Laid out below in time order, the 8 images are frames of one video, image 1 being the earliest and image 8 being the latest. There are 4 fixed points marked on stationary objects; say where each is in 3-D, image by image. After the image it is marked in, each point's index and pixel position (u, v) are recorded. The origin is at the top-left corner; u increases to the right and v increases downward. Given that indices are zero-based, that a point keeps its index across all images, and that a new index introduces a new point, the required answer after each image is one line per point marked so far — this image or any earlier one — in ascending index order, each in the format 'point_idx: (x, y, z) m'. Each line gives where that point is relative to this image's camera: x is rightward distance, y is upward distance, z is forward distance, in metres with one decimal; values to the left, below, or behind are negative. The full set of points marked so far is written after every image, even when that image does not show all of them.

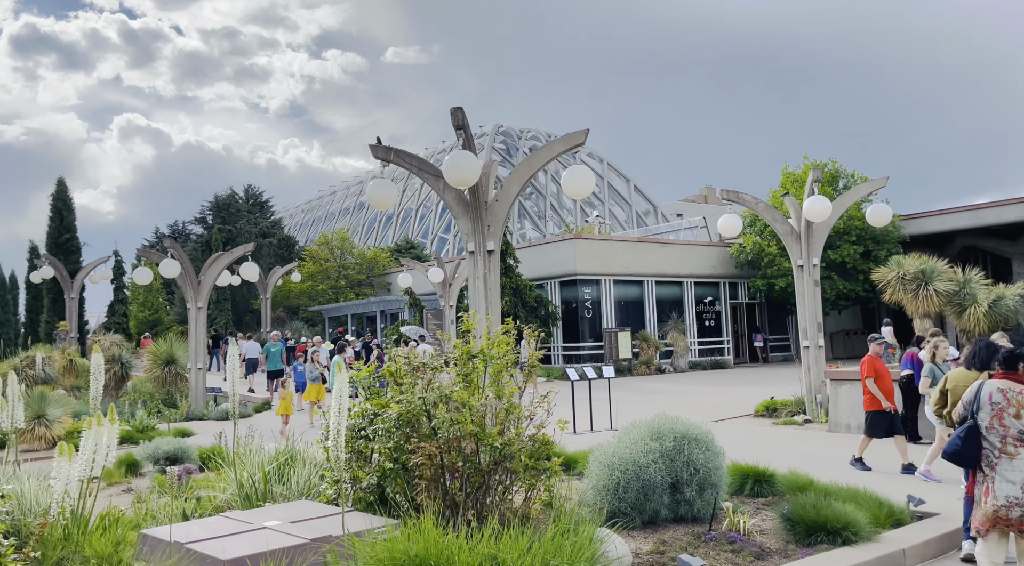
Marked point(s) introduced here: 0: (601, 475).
0: (+0.8, -1.7, +6.7) m
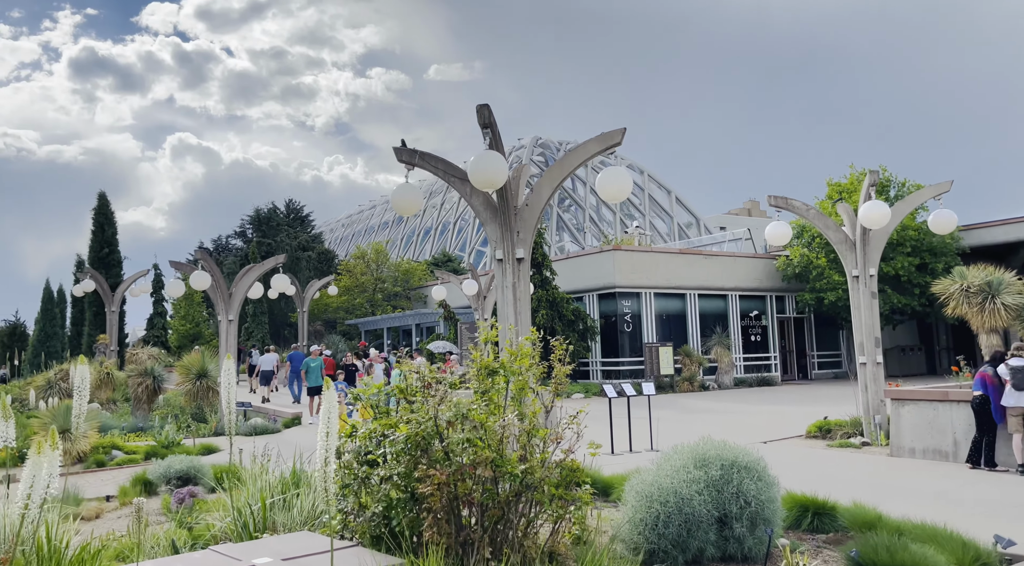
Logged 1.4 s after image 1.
0: (+1.0, -1.7, +6.0) m
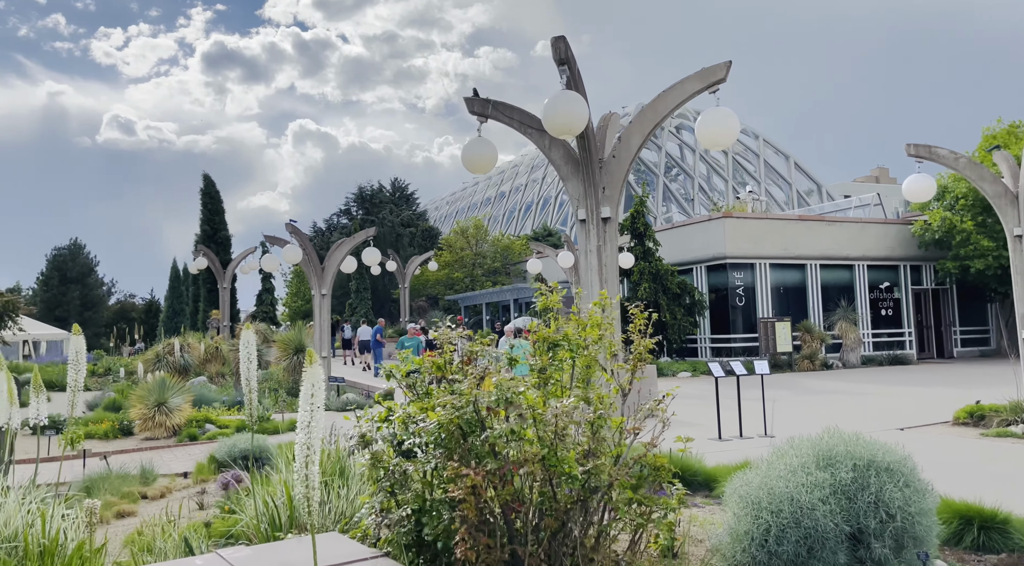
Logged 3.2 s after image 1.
0: (+1.4, -1.4, +4.7) m
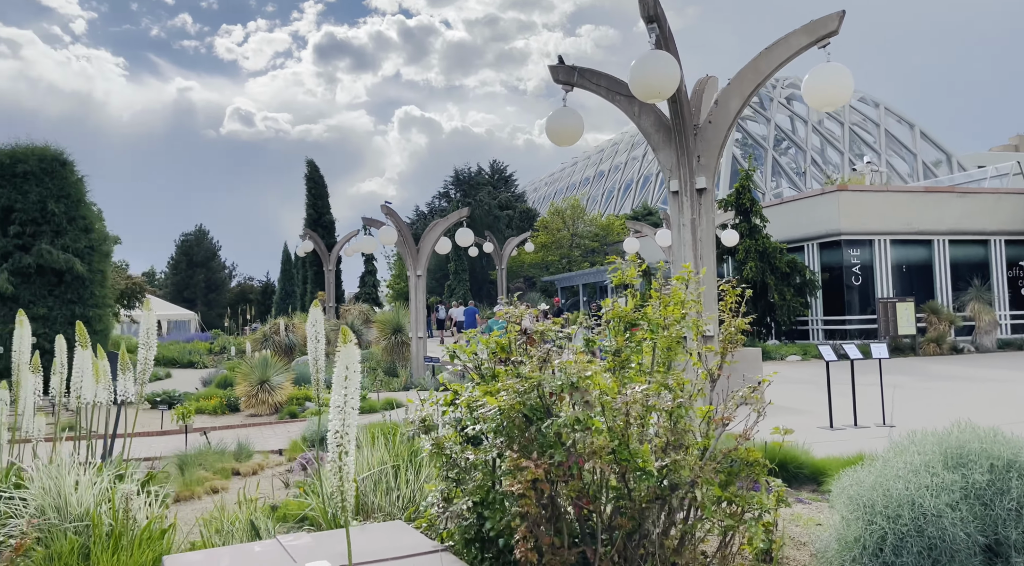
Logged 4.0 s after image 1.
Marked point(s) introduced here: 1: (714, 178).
0: (+1.8, -1.2, +4.1) m
1: (+2.1, +1.1, +8.1) m
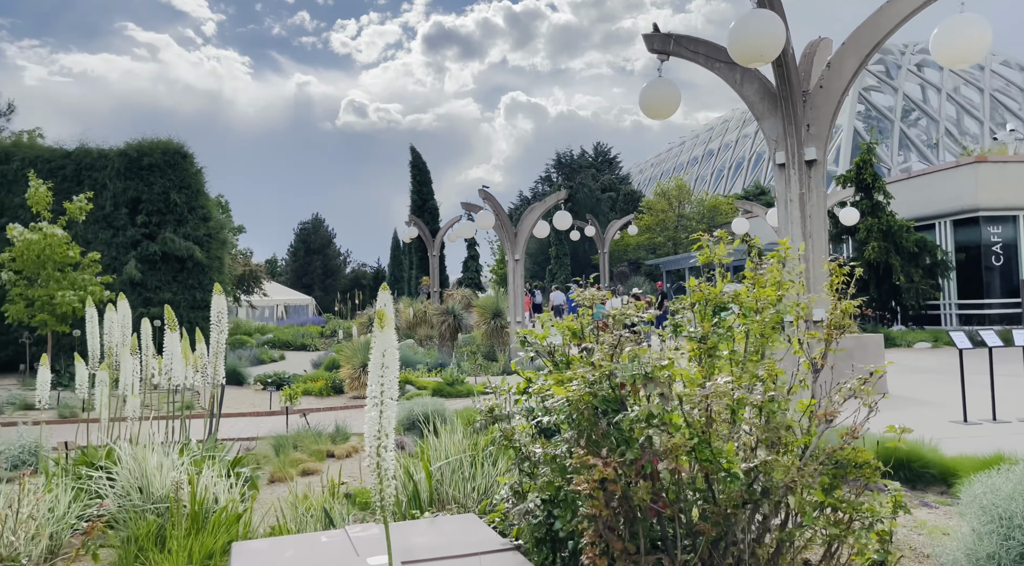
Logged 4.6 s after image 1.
0: (+2.1, -1.1, +3.5) m
1: (+3.0, +1.3, +7.4) m
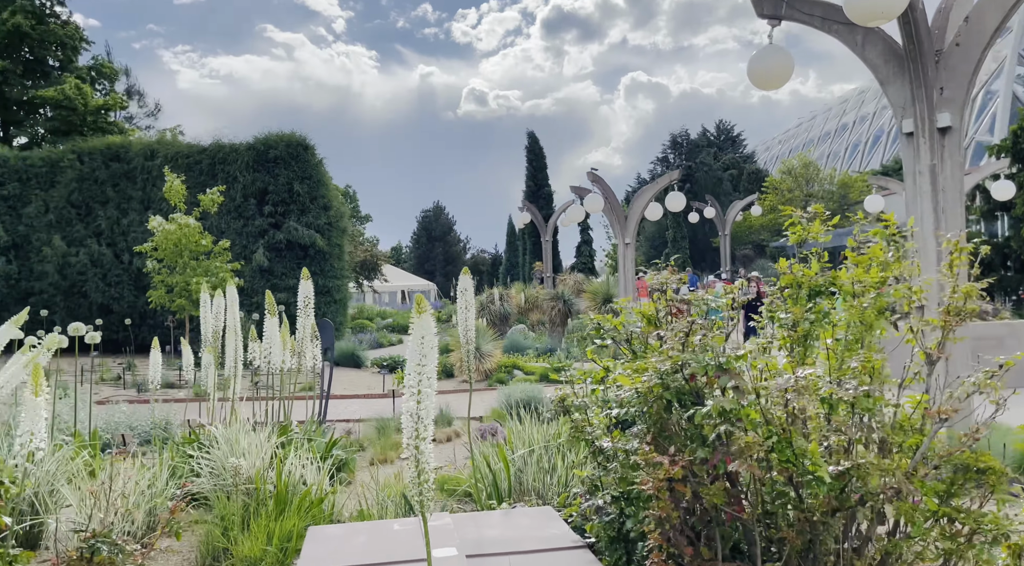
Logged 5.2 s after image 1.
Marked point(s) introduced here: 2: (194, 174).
0: (+2.4, -1.1, +3.0) m
1: (+3.8, +1.4, +6.7) m
2: (-7.0, +2.4, +17.3) m
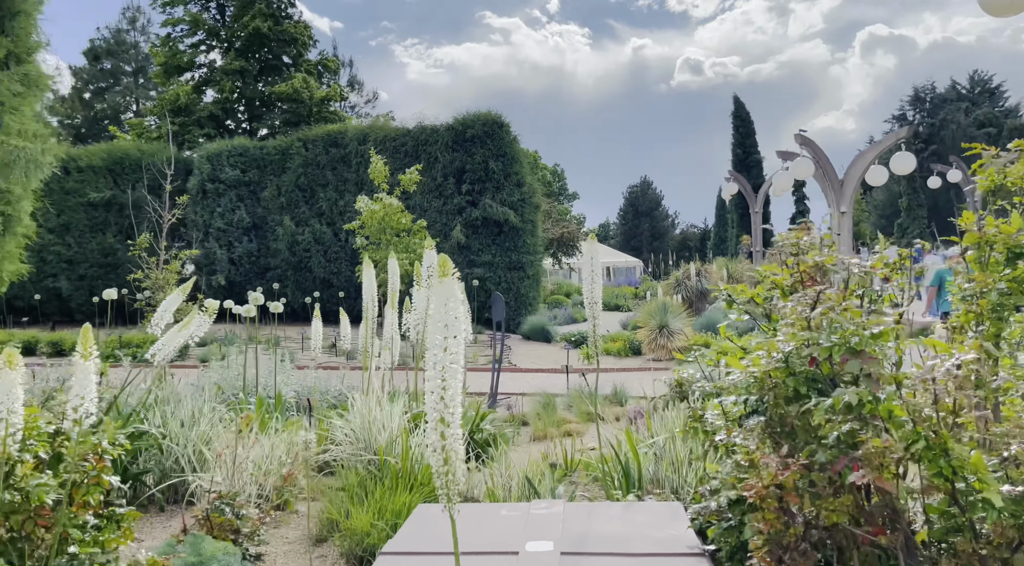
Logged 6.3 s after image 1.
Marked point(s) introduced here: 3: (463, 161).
0: (+2.6, -0.9, +1.9) m
1: (+4.9, +1.7, +5.0) m
2: (-2.6, +2.9, +18.1) m
3: (-1.1, +2.7, +17.2) m
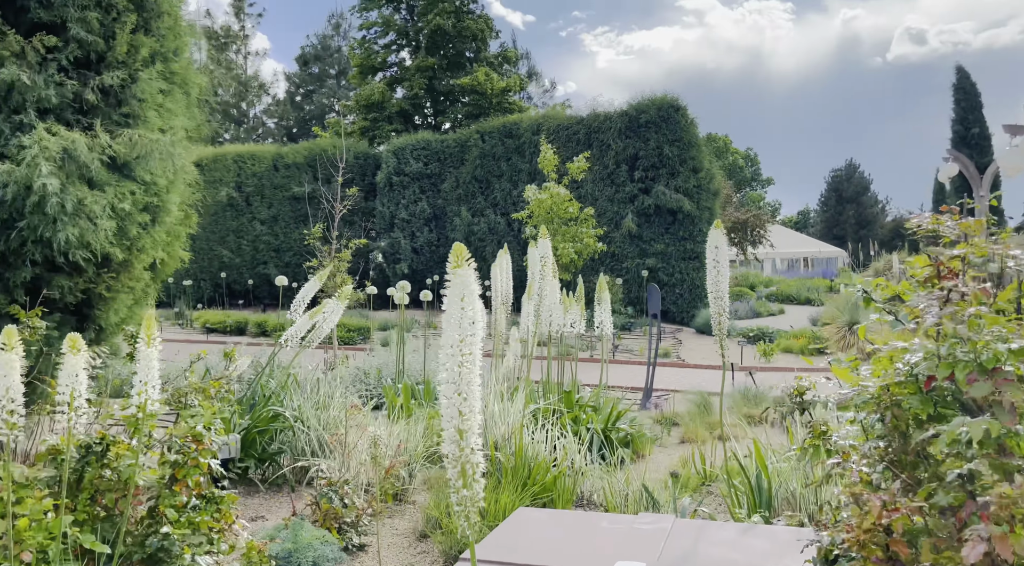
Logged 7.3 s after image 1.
0: (+2.5, -0.9, +1.1) m
1: (+5.5, +1.7, +3.4) m
2: (+1.4, +3.2, +18.0) m
3: (+2.7, +2.9, +16.7) m
